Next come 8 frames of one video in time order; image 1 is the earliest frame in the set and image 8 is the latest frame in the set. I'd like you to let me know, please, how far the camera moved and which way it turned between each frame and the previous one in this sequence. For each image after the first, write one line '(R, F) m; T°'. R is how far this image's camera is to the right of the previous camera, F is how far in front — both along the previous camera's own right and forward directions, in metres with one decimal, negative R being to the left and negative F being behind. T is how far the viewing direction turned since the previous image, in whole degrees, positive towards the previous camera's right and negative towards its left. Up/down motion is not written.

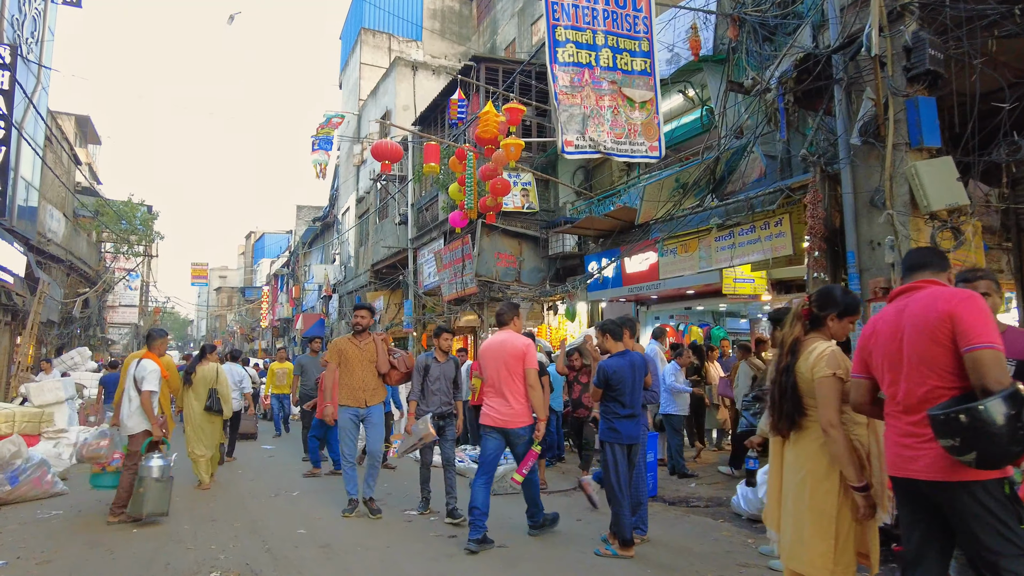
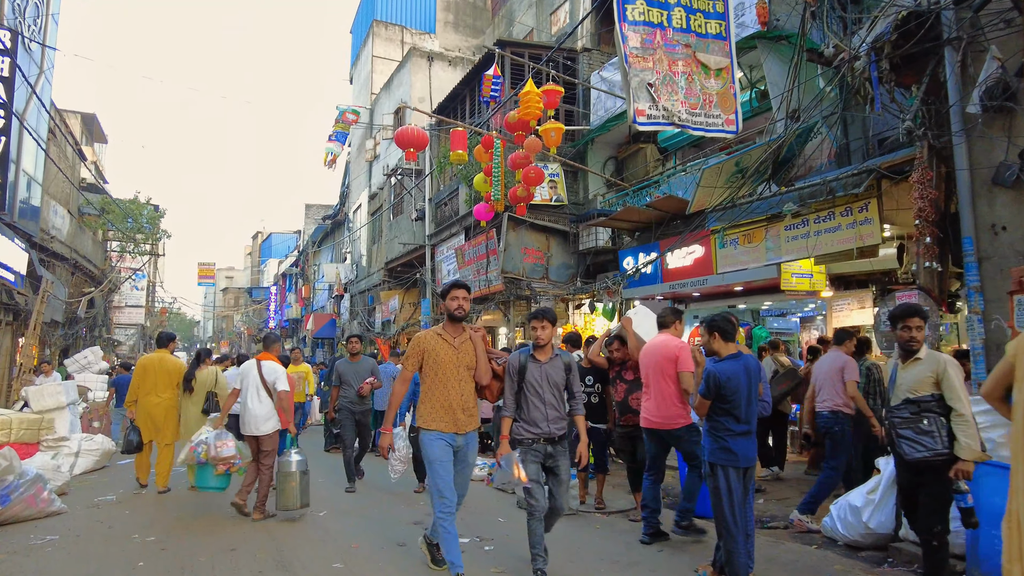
(-0.5, +0.8) m; 0°
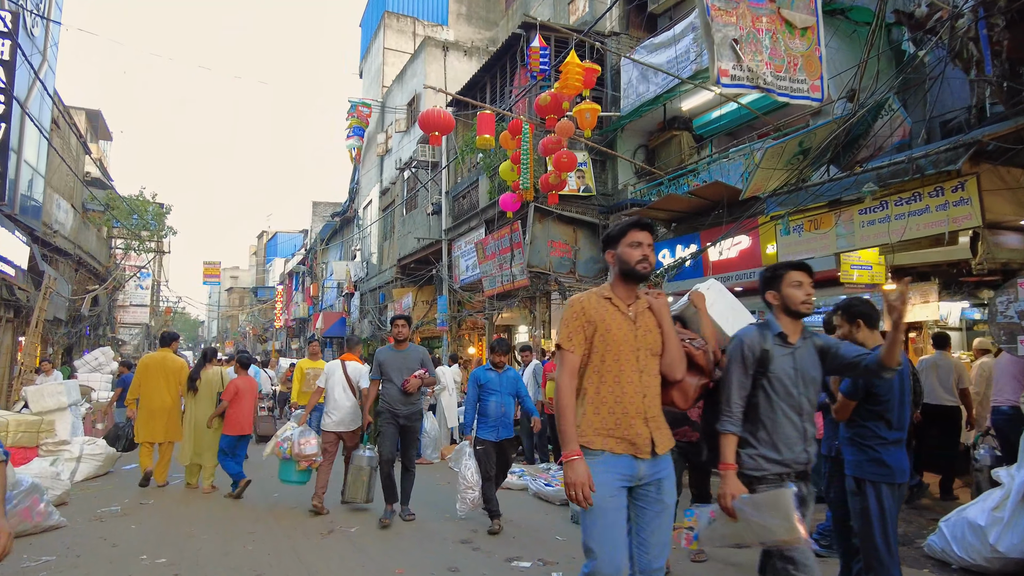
(-0.4, +0.7) m; 0°
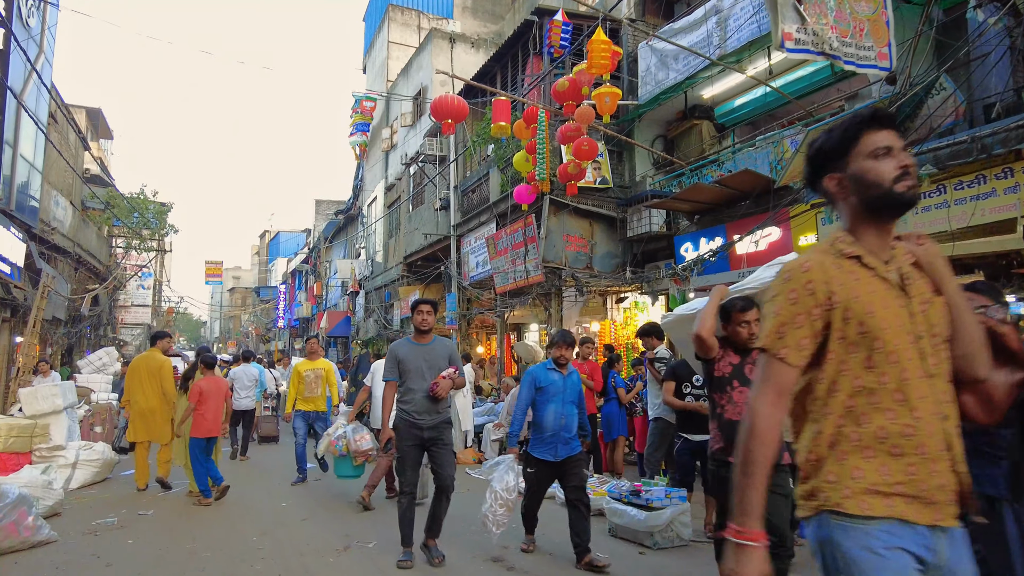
(-0.2, +0.5) m; 0°
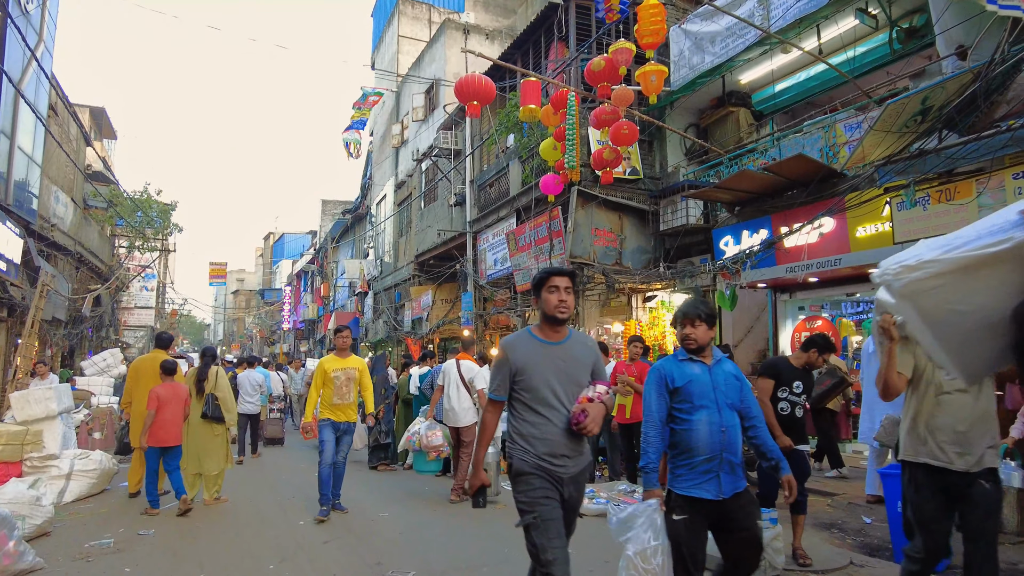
(-0.4, +0.7) m; 0°
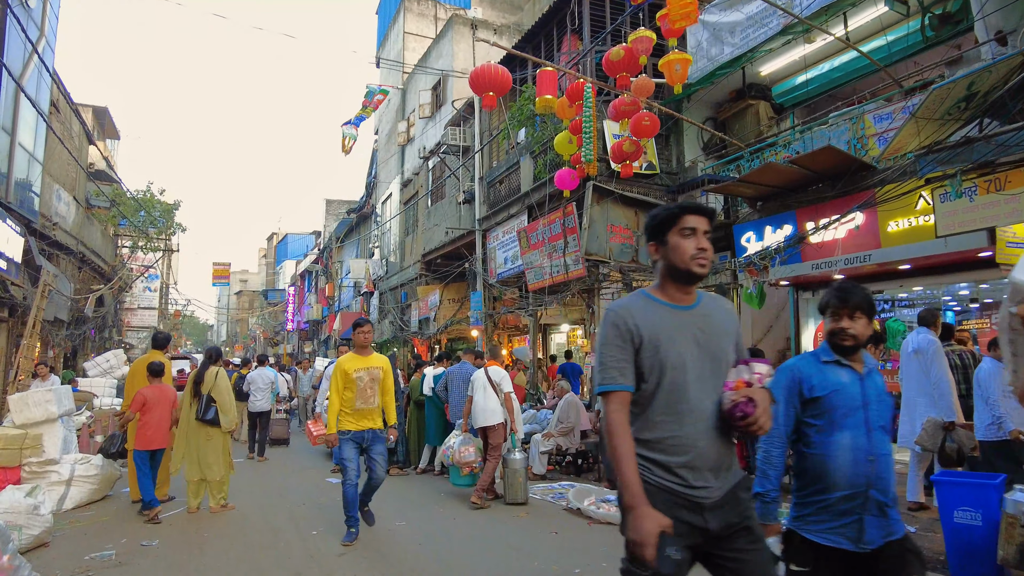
(-0.2, +0.3) m; 0°
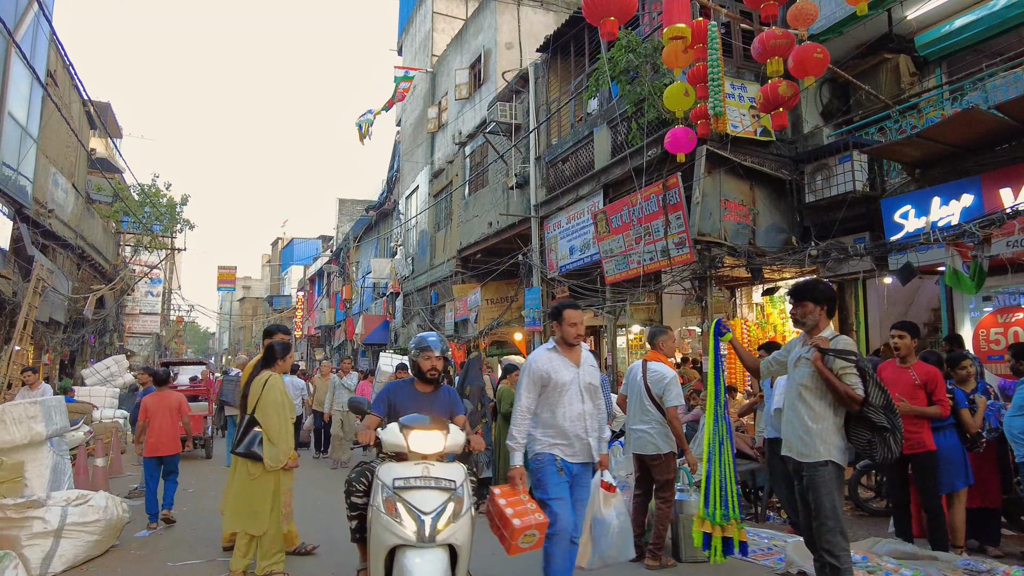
(-1.3, +2.0) m; 0°
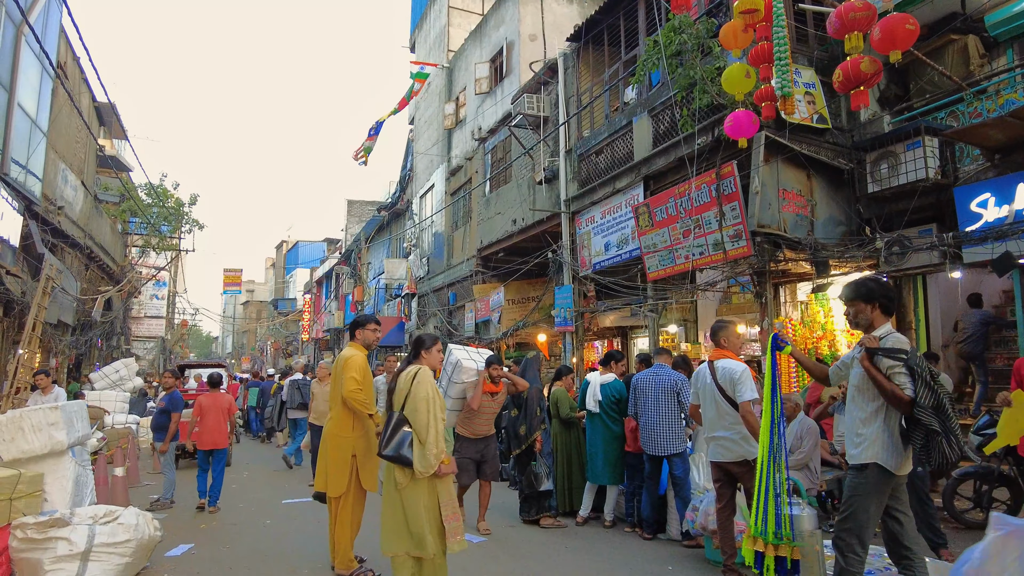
(-0.6, +0.6) m; 0°
